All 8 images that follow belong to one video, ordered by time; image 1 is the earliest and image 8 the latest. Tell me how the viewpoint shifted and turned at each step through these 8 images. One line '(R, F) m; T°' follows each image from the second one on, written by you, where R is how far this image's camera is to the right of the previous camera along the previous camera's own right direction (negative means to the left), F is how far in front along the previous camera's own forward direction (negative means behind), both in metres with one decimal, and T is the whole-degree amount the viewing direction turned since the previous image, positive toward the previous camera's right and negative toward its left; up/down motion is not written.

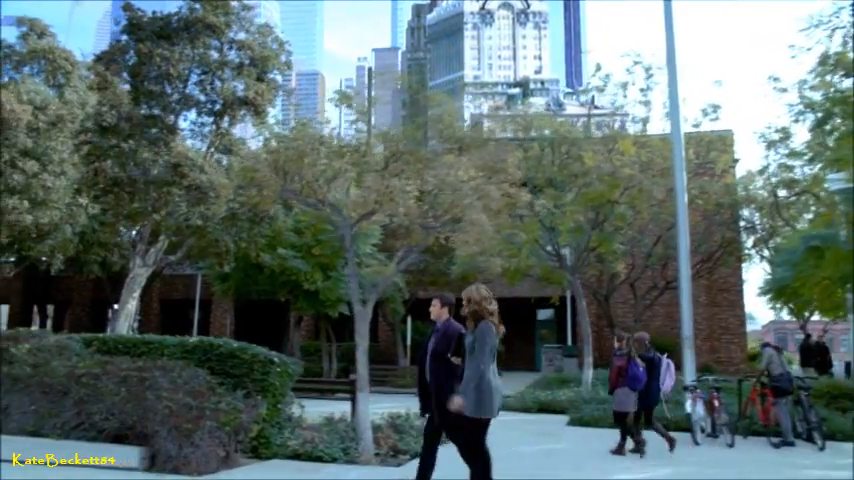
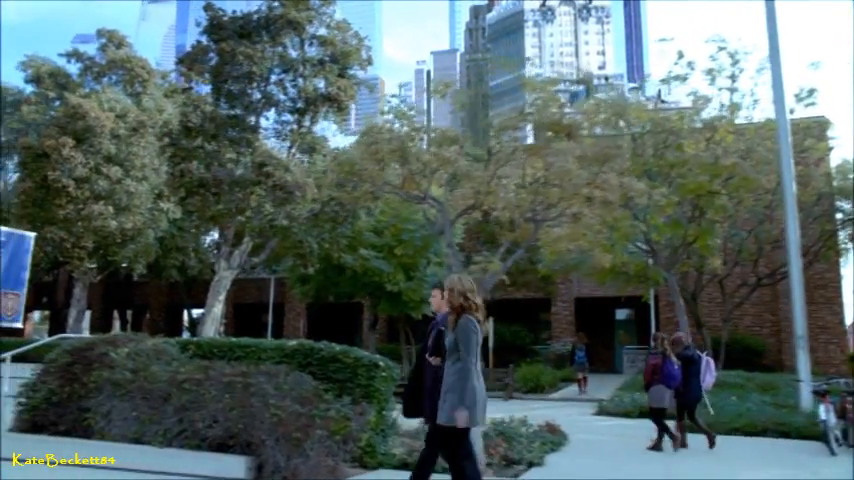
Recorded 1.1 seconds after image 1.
(-0.6, +0.6) m; -5°
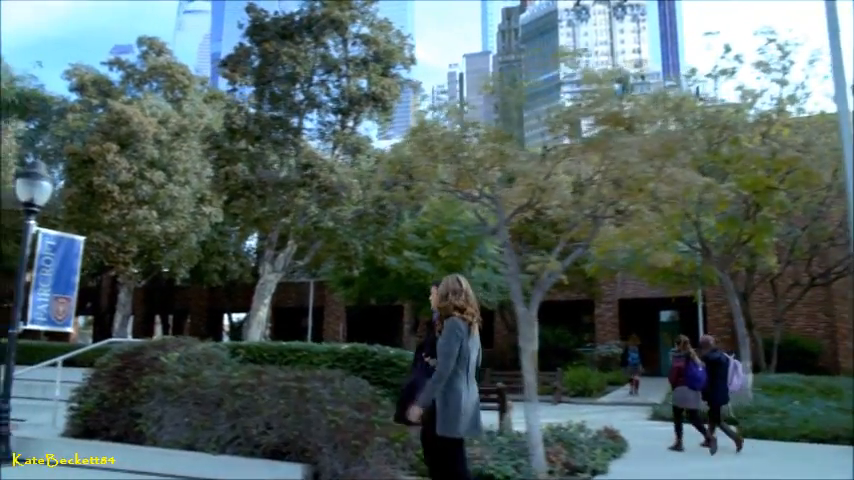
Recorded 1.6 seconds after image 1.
(-0.3, +0.3) m; -3°
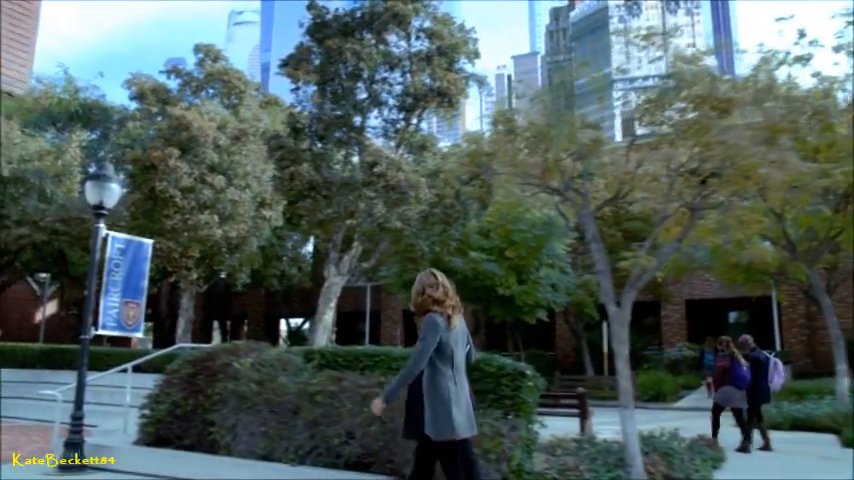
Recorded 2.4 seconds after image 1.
(-0.4, +0.5) m; -4°
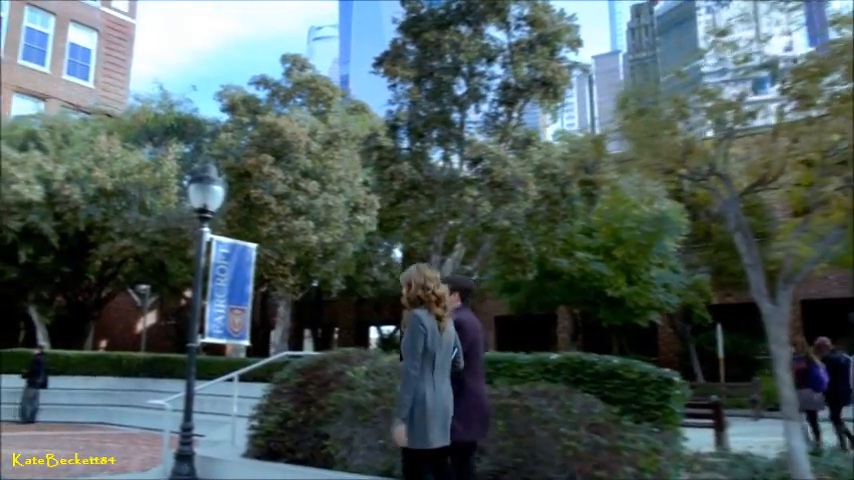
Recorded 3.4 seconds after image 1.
(-0.5, +0.7) m; -6°
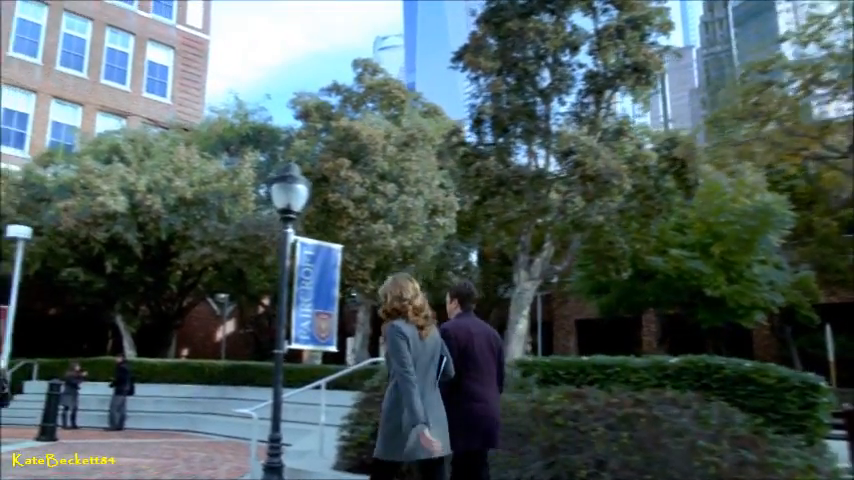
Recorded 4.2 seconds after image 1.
(-0.3, +0.6) m; -5°
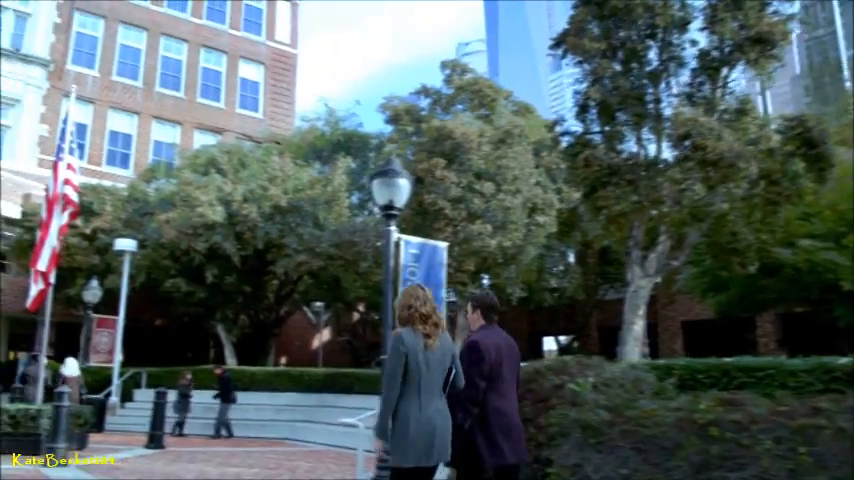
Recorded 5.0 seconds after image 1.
(-0.3, +0.6) m; -7°
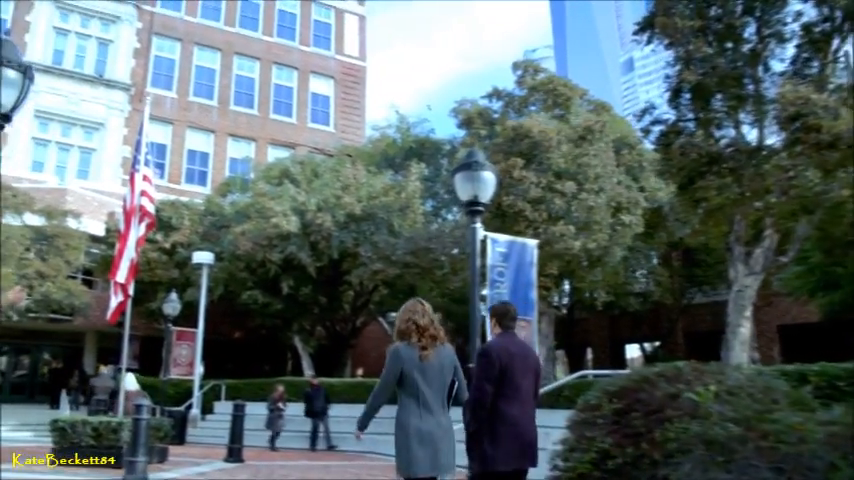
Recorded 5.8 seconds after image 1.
(-0.2, +0.7) m; -6°
